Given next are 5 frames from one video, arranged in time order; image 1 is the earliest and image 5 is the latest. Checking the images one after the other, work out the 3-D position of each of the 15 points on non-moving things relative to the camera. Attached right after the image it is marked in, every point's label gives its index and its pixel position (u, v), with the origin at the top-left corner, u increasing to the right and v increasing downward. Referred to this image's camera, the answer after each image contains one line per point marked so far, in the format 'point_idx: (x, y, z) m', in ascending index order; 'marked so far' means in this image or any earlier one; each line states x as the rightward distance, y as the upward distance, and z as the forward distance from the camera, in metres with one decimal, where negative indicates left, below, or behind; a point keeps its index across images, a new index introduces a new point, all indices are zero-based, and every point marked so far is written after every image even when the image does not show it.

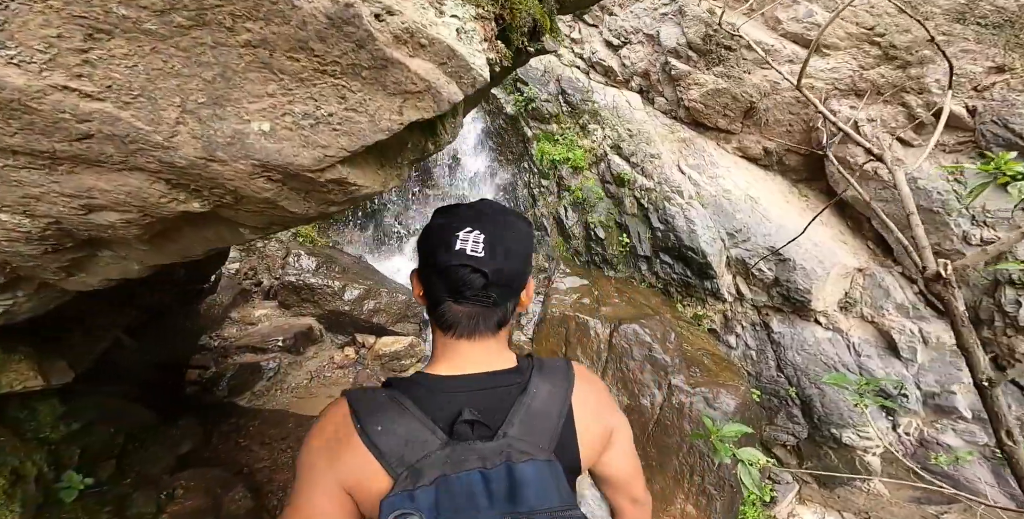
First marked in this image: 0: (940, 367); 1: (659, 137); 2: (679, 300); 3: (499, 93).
0: (+5.6, -1.4, +5.5) m
1: (+2.5, +2.1, +7.3) m
2: (+2.6, -0.6, +6.6) m
3: (-0.3, +3.2, +8.1) m
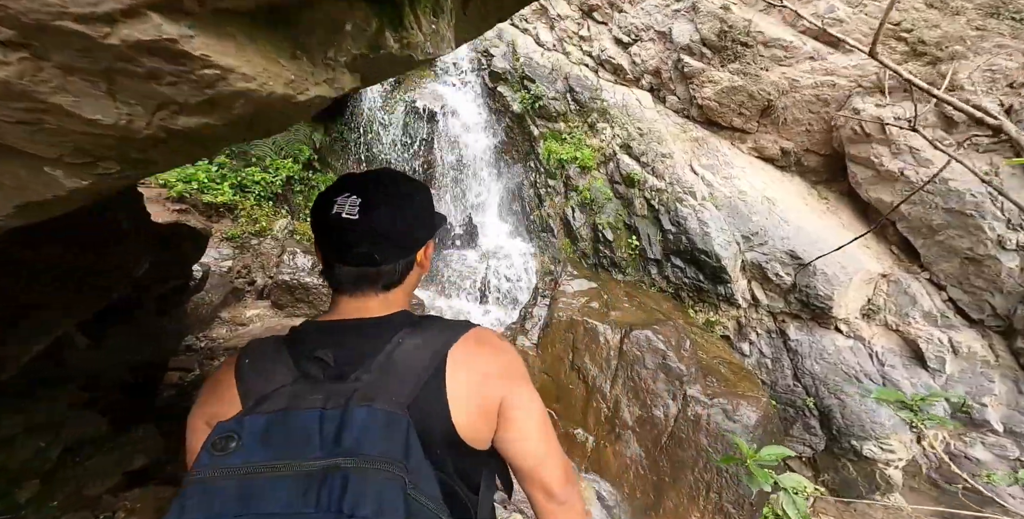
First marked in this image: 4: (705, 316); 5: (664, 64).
0: (+5.6, -1.4, +5.2) m
1: (+2.6, +2.1, +7.0) m
2: (+2.7, -0.7, +6.3) m
3: (-0.1, +3.2, +7.9) m
4: (+2.8, -0.8, +6.3) m
5: (+2.7, +3.4, +7.4) m
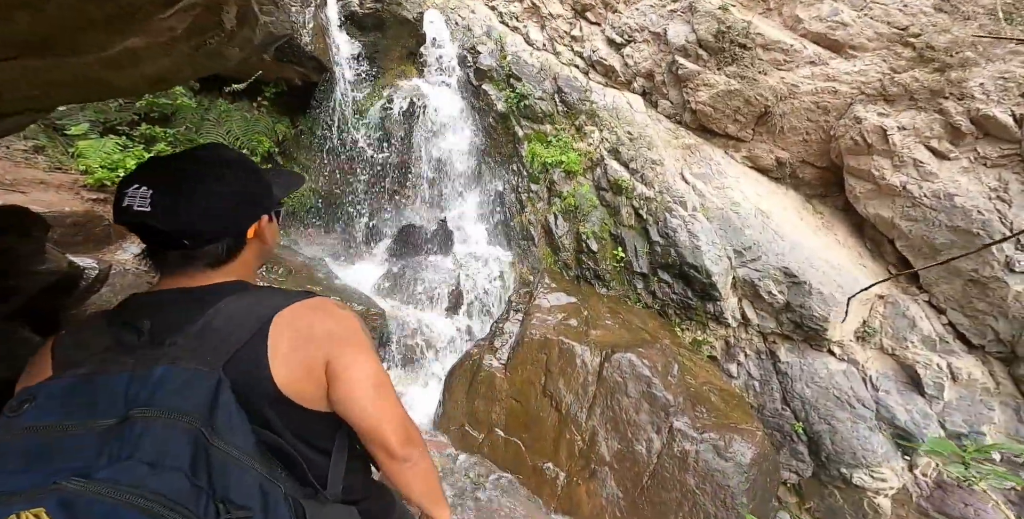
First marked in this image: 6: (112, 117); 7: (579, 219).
0: (+5.3, -1.7, +4.8) m
1: (+2.3, +1.9, +6.6) m
2: (+2.3, -0.9, +5.9) m
3: (-0.4, +3.0, +7.4) m
4: (+2.4, -1.0, +5.8) m
5: (+2.4, +3.2, +7.0) m
6: (-4.9, +1.8, +5.2) m
7: (+1.0, +0.6, +6.4) m
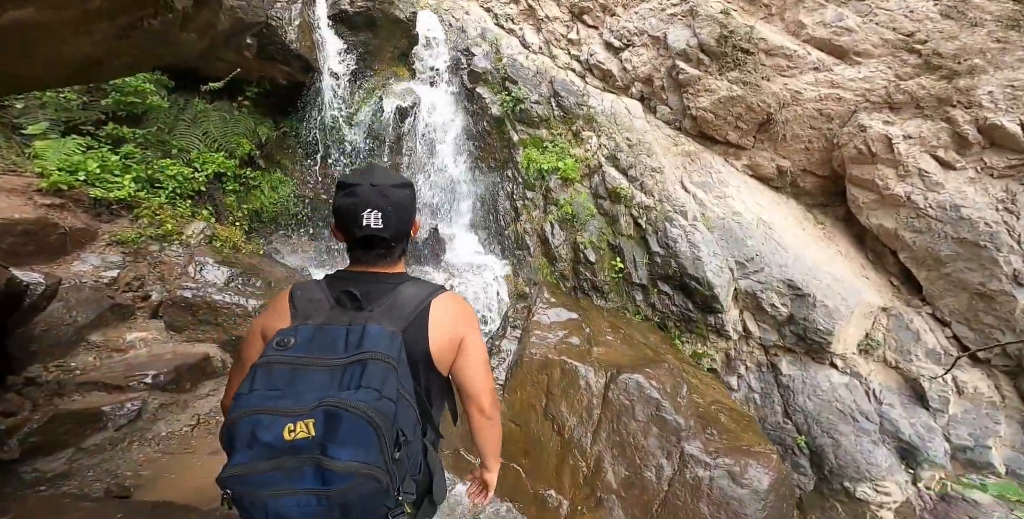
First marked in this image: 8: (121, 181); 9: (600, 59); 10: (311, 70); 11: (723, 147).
0: (+5.2, -1.9, +4.6) m
1: (+2.3, +1.7, +6.4) m
2: (+2.2, -1.0, +5.6) m
3: (-0.5, +2.9, +7.2) m
4: (+2.3, -1.2, +5.6) m
5: (+2.3, +3.1, +6.8) m
6: (-5.0, +1.6, +4.8) m
7: (+0.9, +0.5, +6.2) m
8: (-4.2, +0.8, +4.5) m
9: (+1.5, +3.5, +7.3) m
10: (-2.9, +2.7, +6.0) m
11: (+3.2, +1.7, +6.4) m
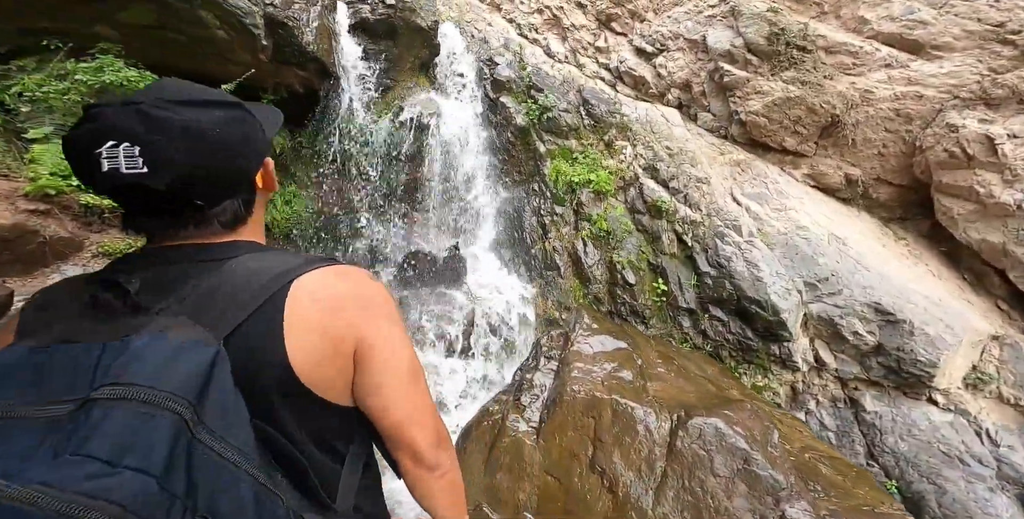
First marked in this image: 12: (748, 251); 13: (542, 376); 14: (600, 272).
0: (+5.5, -2.1, +3.6) m
1: (+2.7, +1.4, +5.8) m
2: (+2.6, -1.3, +4.8) m
3: (-0.1, +2.5, +6.7) m
4: (+2.7, -1.4, +4.8) m
5: (+2.8, +2.7, +6.3) m
6: (-4.6, +1.5, +4.5) m
7: (+1.3, +0.2, +5.5) m
8: (-3.9, +0.7, +4.1) m
9: (+2.0, +3.2, +6.8) m
10: (-2.5, +2.5, +5.6) m
11: (+3.6, +1.4, +5.7) m
12: (+2.8, +0.1, +4.9) m
13: (+0.3, -1.0, +3.7) m
14: (+1.2, -0.1, +5.5) m
